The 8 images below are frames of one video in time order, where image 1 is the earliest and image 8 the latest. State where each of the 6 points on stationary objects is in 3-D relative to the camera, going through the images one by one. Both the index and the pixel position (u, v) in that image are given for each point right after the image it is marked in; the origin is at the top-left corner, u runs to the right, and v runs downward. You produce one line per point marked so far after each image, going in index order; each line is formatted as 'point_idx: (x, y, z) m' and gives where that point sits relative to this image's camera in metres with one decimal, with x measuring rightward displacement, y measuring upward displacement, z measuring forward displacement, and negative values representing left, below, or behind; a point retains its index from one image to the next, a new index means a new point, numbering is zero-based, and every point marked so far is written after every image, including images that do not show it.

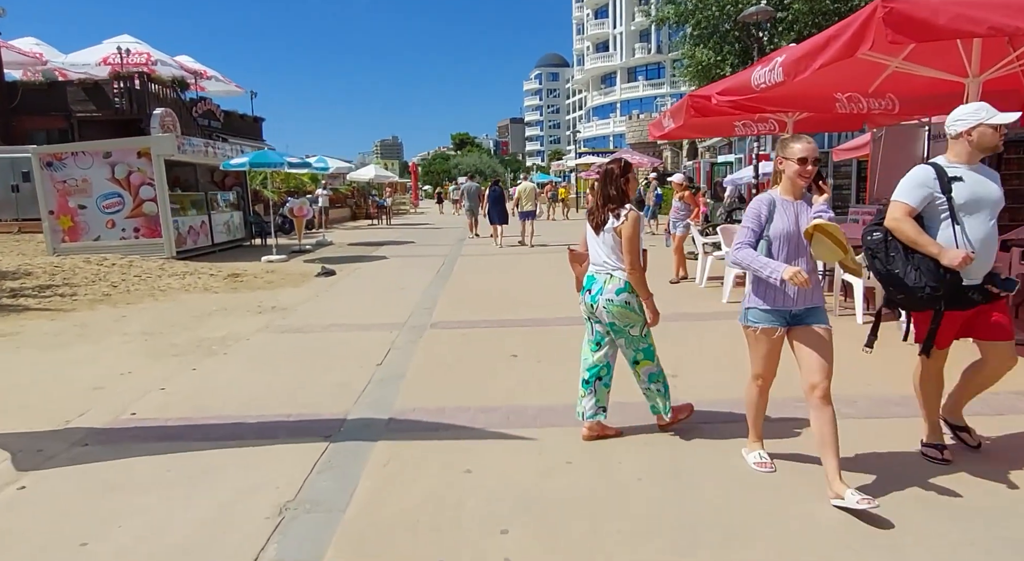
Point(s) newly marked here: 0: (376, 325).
0: (-1.6, -0.5, +7.6) m
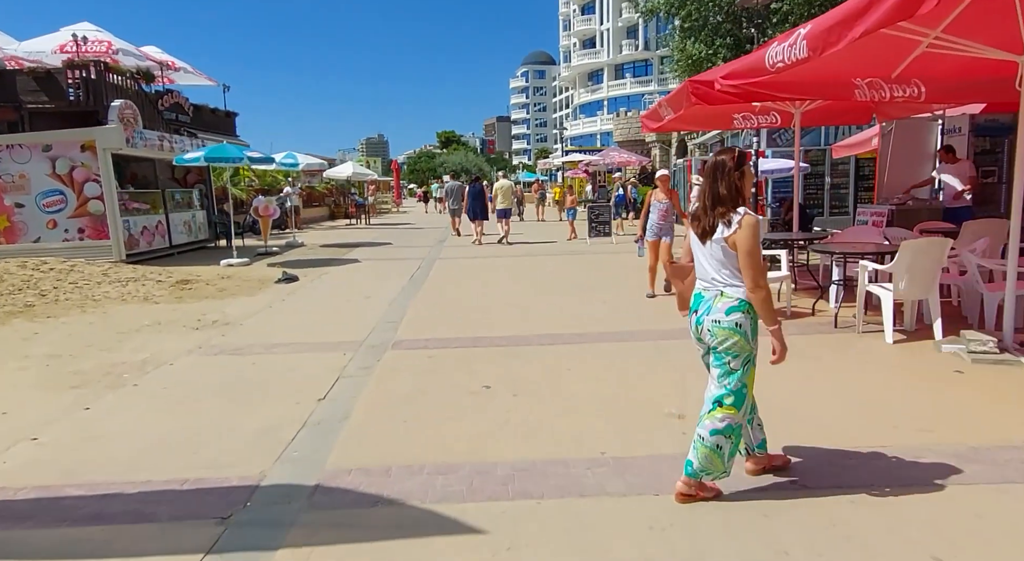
0: (-1.8, -0.6, +6.6) m
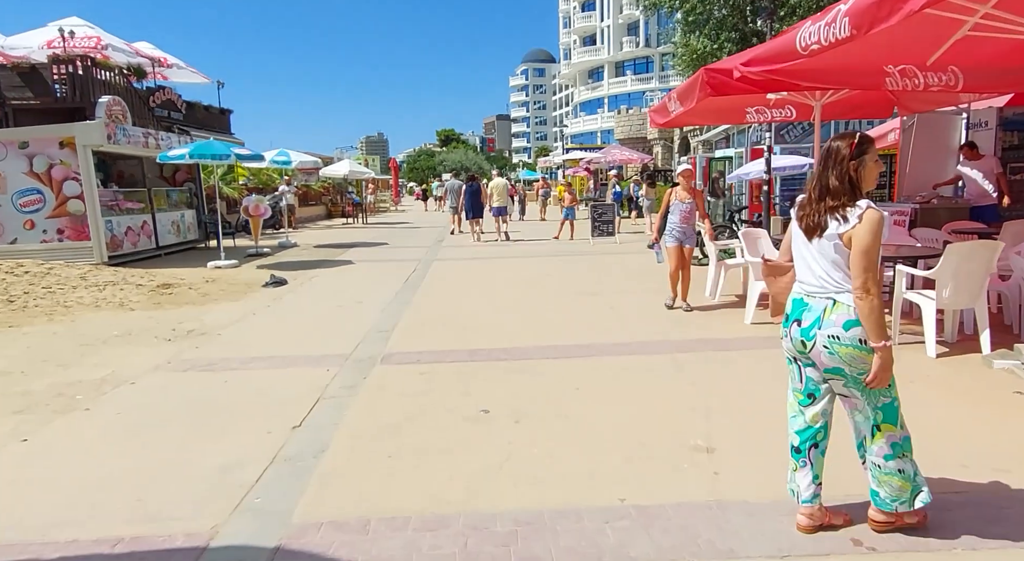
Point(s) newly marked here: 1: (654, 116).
0: (-1.8, -0.7, +6.0) m
1: (+2.0, +2.4, +9.9) m
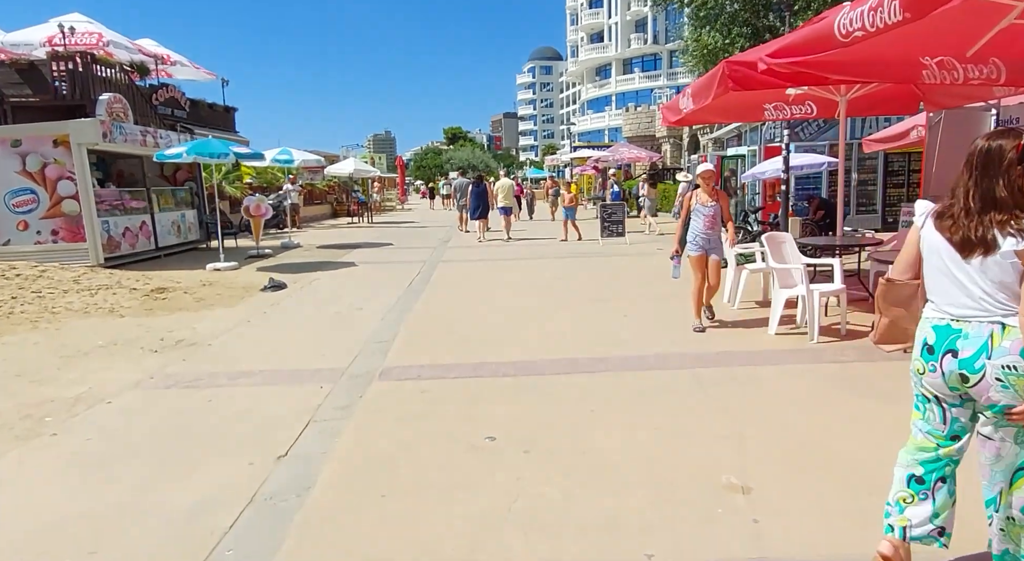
0: (-1.7, -0.8, +5.6) m
1: (+2.1, +2.3, +9.4) m
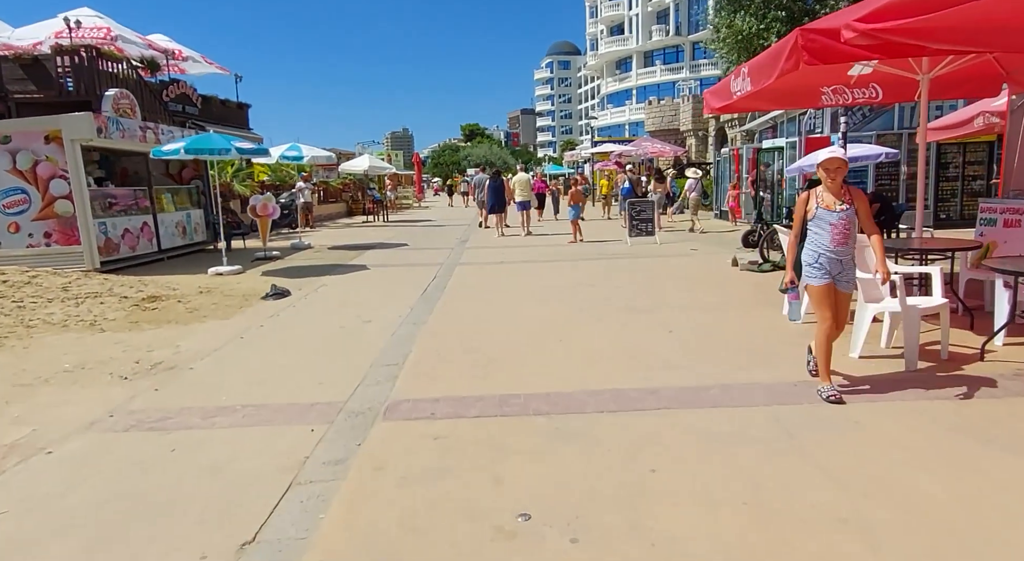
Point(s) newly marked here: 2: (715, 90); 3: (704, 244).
0: (-1.5, -0.9, +4.6) m
1: (+2.5, +2.3, +8.3) m
2: (+2.5, +2.3, +8.2) m
3: (+4.1, +0.8, +14.2) m
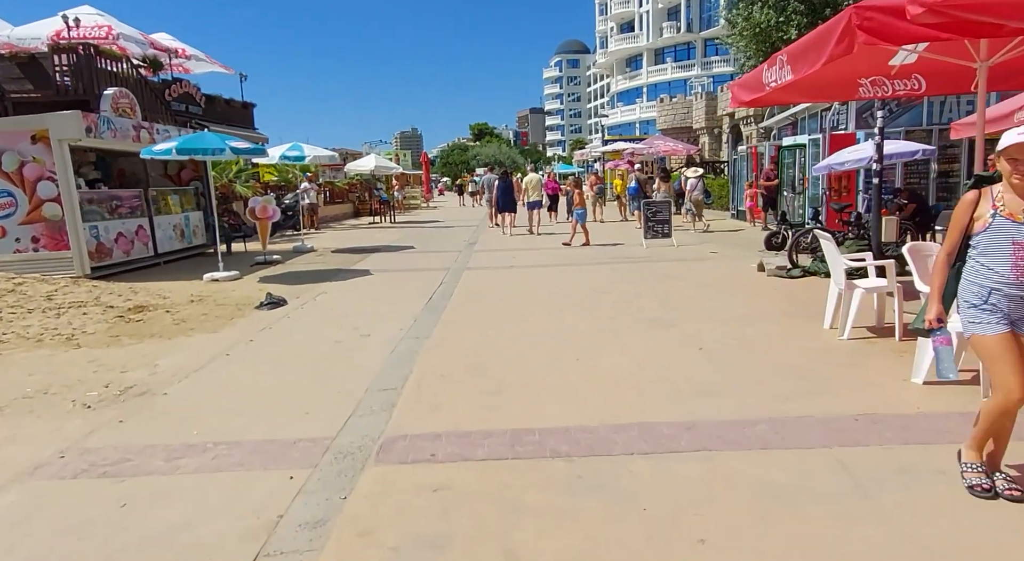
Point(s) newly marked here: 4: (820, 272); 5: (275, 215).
0: (-1.4, -1.0, +4.0) m
1: (+2.6, +2.2, +7.7) m
2: (+2.6, +2.2, +7.5) m
3: (+4.3, +0.7, +13.5) m
4: (+4.3, +0.1, +9.4) m
5: (-4.7, +1.3, +13.4) m
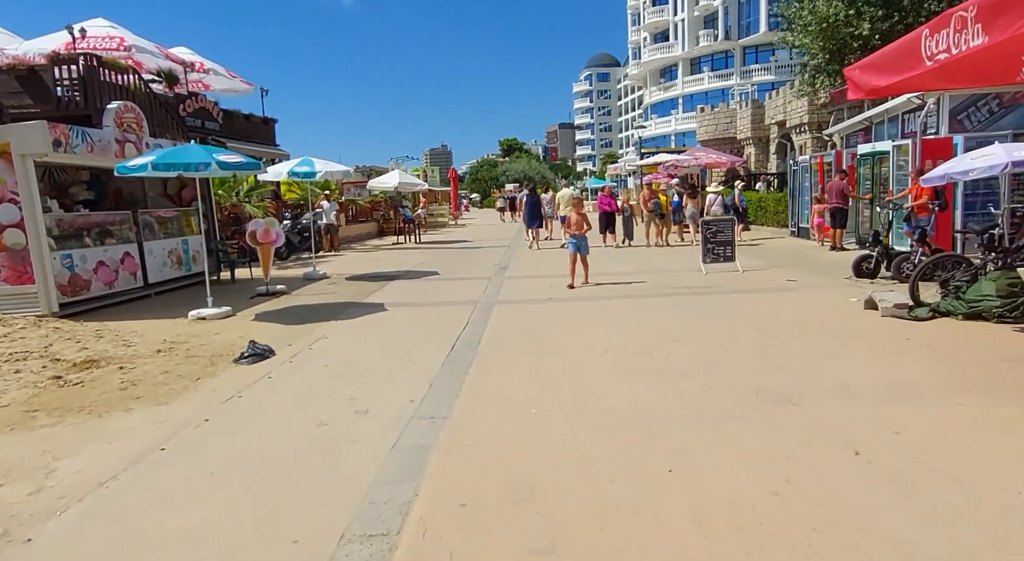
0: (-1.2, -1.3, +2.1) m
1: (+3.0, +1.7, +5.6) m
2: (+3.0, +1.8, +5.5) m
3: (+5.0, +0.1, +11.4) m
4: (+4.8, -0.3, +7.2) m
5: (-4.1, +0.7, +11.7) m
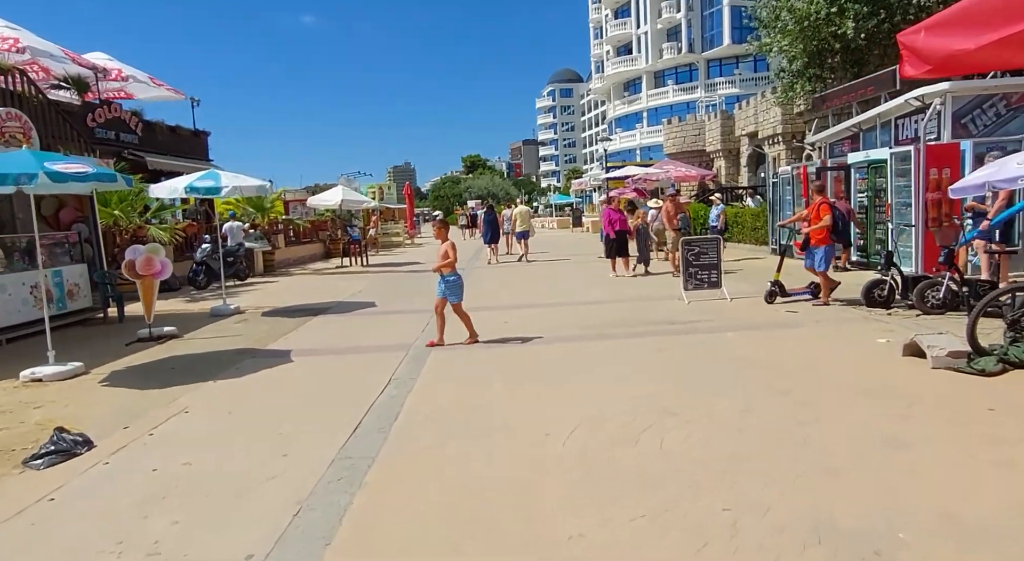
0: (-1.5, -1.6, -0.1) m
1: (+2.5, +1.4, +3.8) m
2: (+2.5, +1.5, +3.6) m
3: (+4.2, -0.3, +9.6) m
4: (+4.2, -0.7, +5.4) m
5: (-4.9, +0.2, +9.4) m
